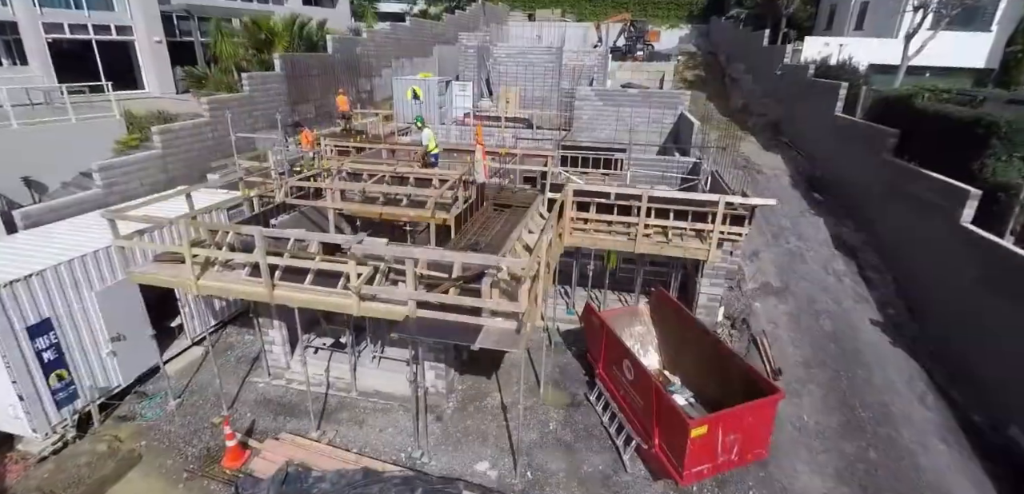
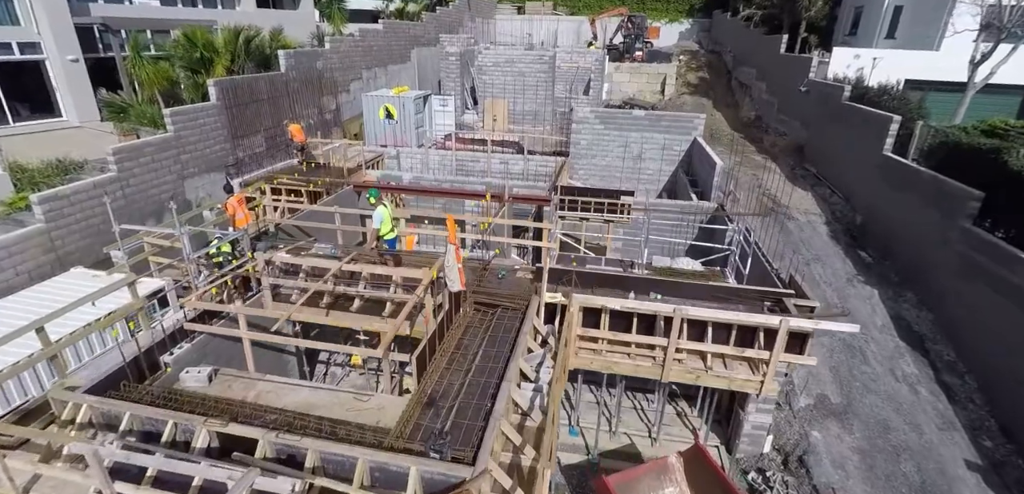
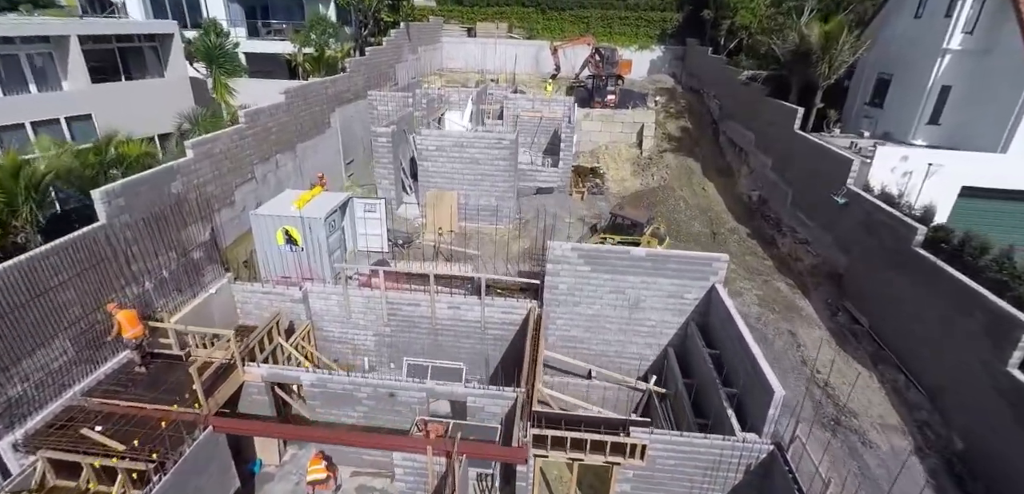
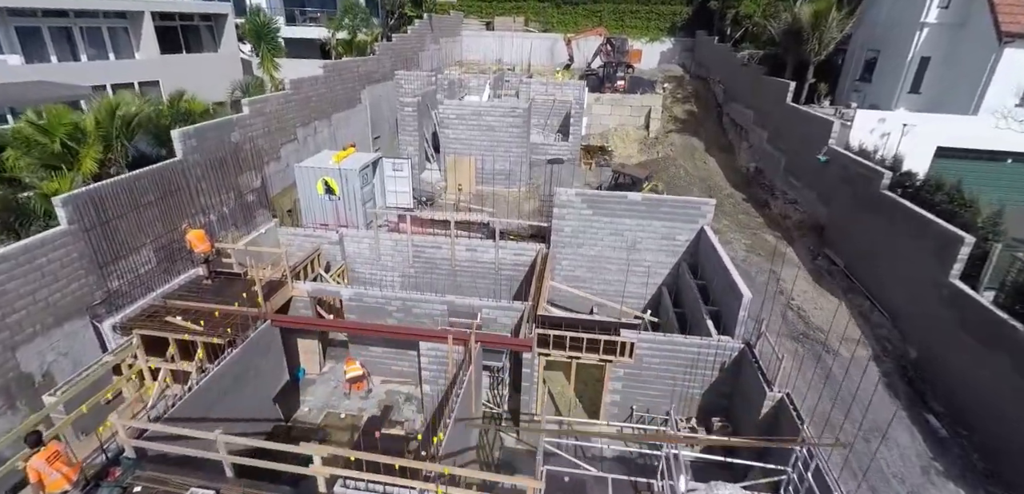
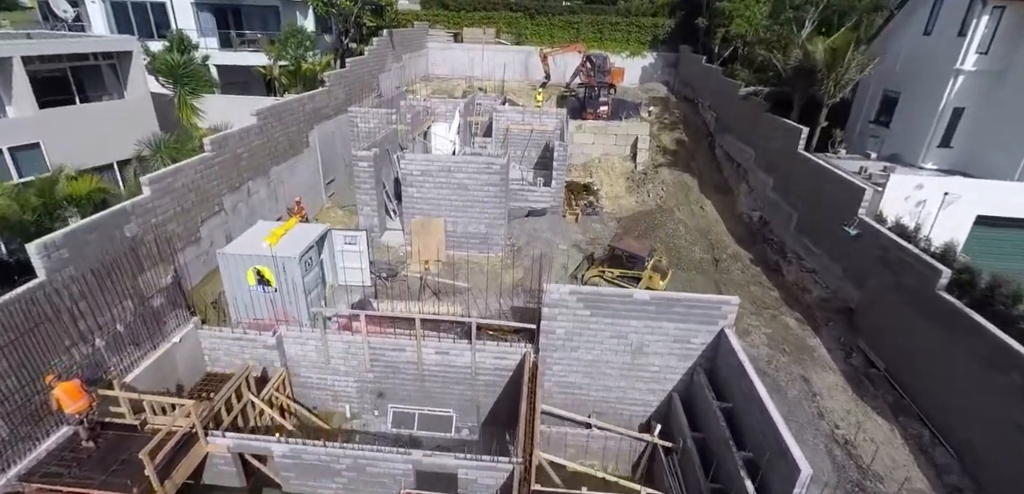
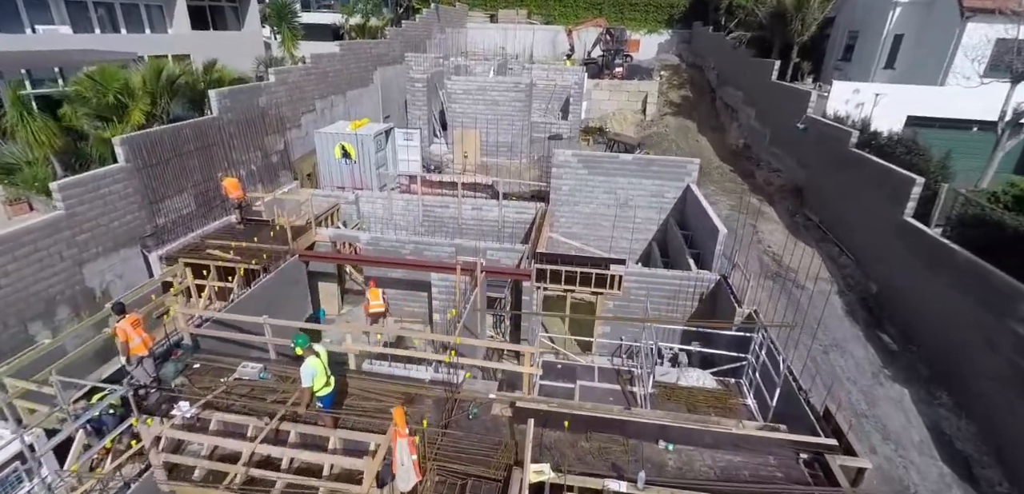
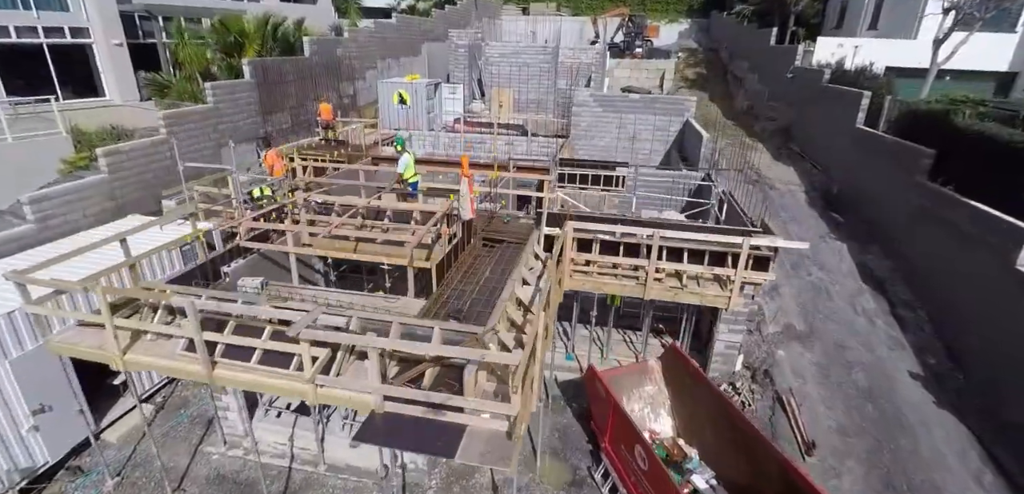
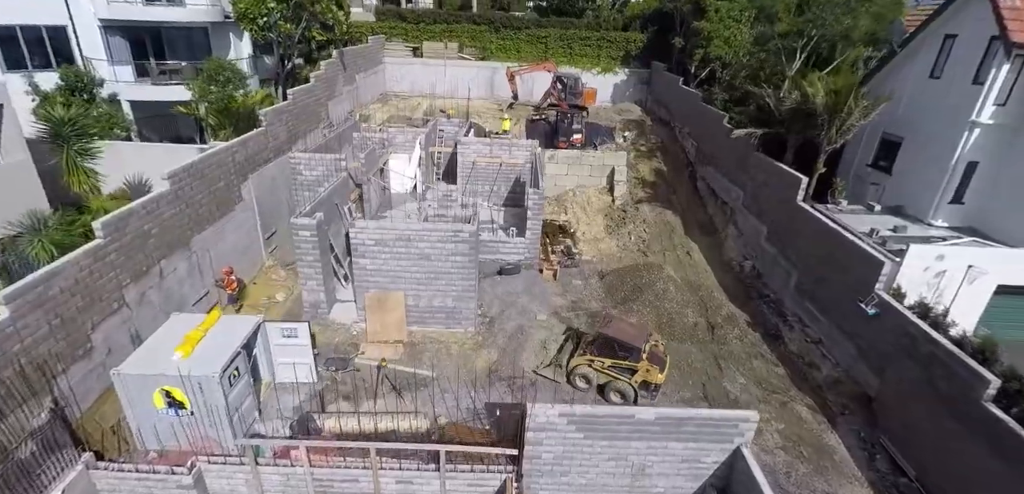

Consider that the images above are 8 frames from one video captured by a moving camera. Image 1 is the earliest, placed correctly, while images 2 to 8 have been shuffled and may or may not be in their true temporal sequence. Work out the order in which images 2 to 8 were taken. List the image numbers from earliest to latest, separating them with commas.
7, 2, 6, 4, 3, 5, 8
